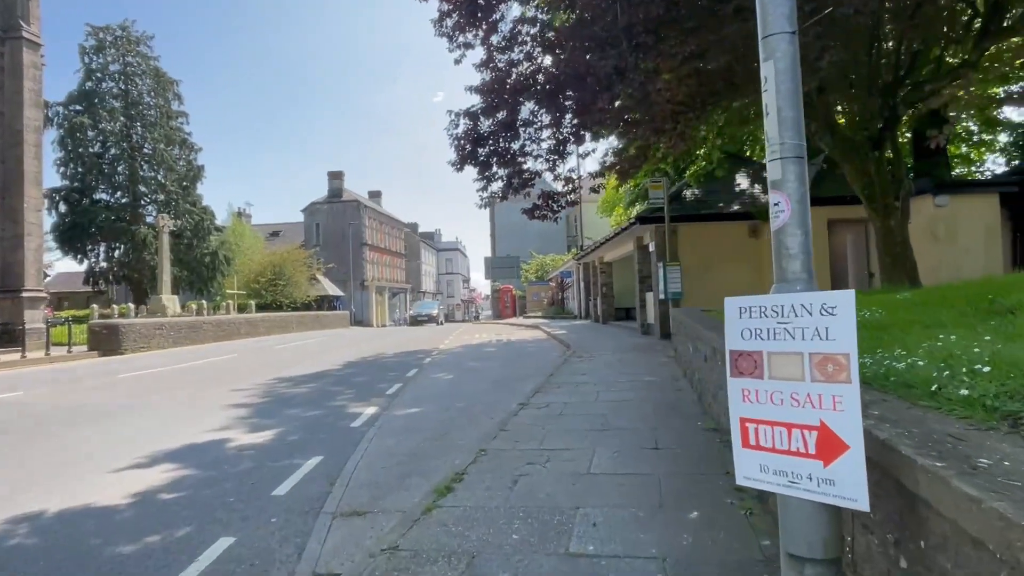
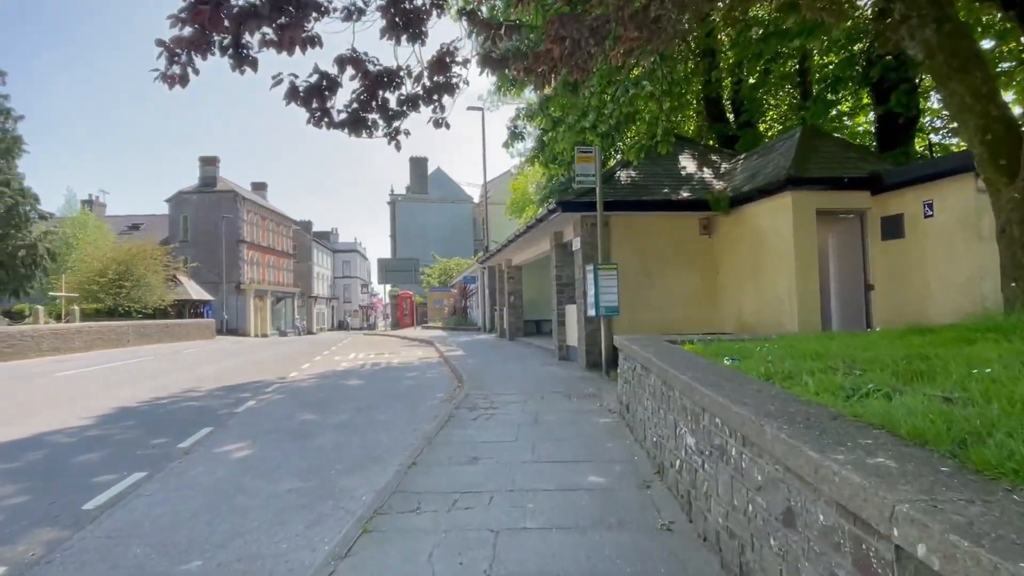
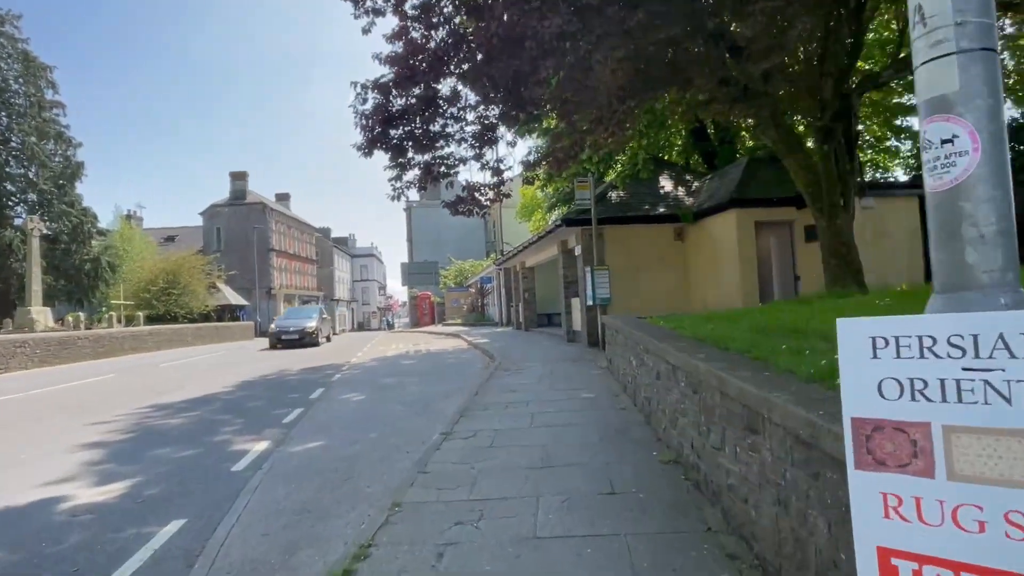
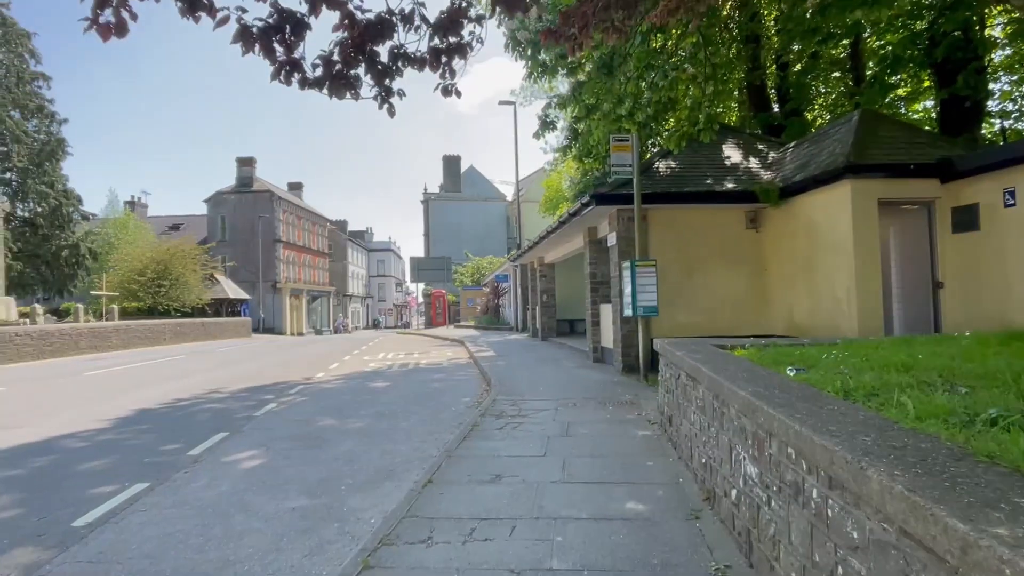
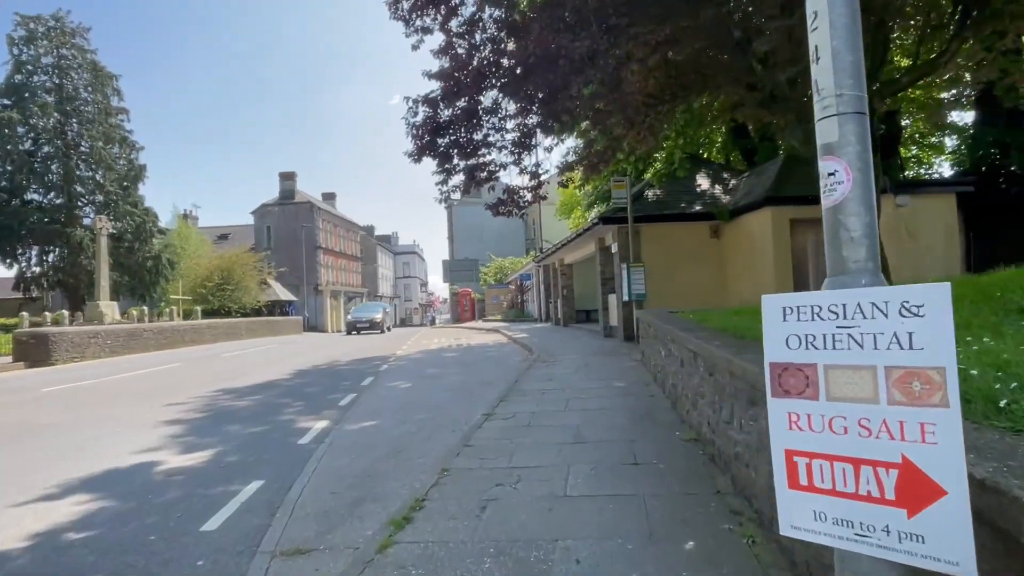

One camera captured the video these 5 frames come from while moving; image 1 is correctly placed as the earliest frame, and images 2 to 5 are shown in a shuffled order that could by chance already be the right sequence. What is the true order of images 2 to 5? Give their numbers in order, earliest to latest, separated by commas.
5, 3, 2, 4
